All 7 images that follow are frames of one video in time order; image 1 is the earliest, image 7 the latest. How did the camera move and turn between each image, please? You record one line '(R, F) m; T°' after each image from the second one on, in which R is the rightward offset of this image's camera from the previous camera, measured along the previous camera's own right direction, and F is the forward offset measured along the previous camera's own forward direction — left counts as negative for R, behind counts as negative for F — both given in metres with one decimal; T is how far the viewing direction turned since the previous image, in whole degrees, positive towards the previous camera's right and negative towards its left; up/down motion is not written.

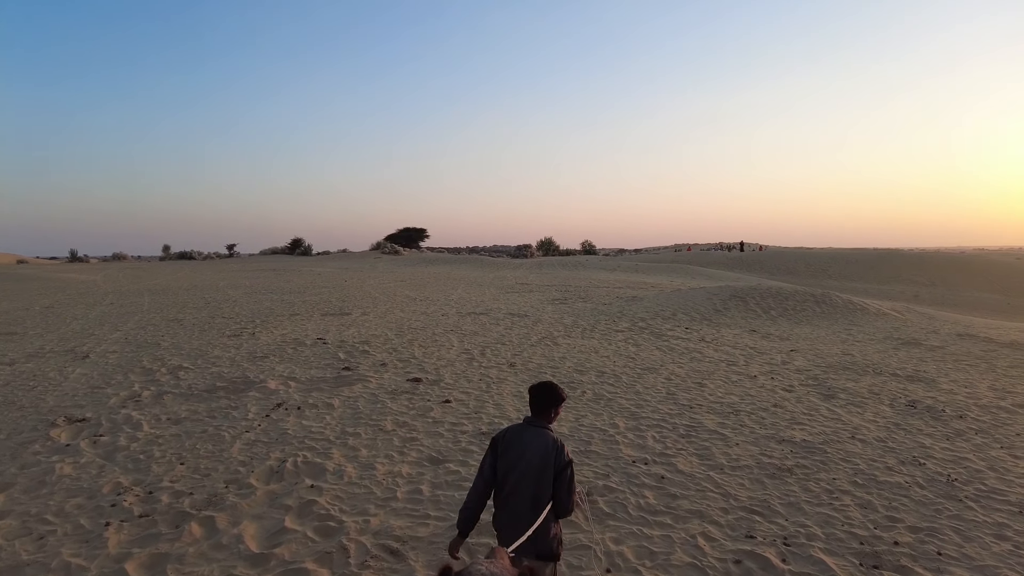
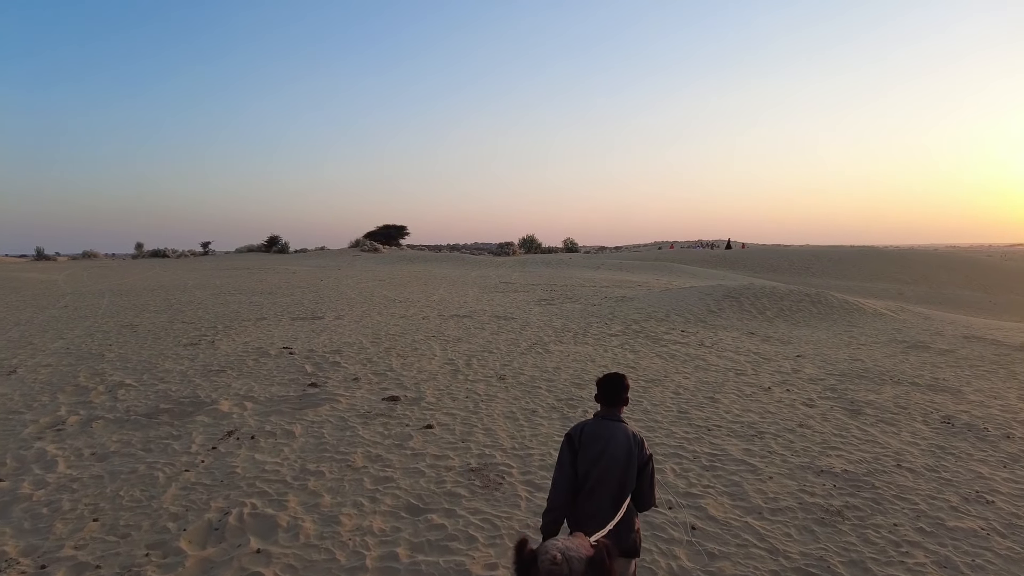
(-0.1, +1.0) m; +2°
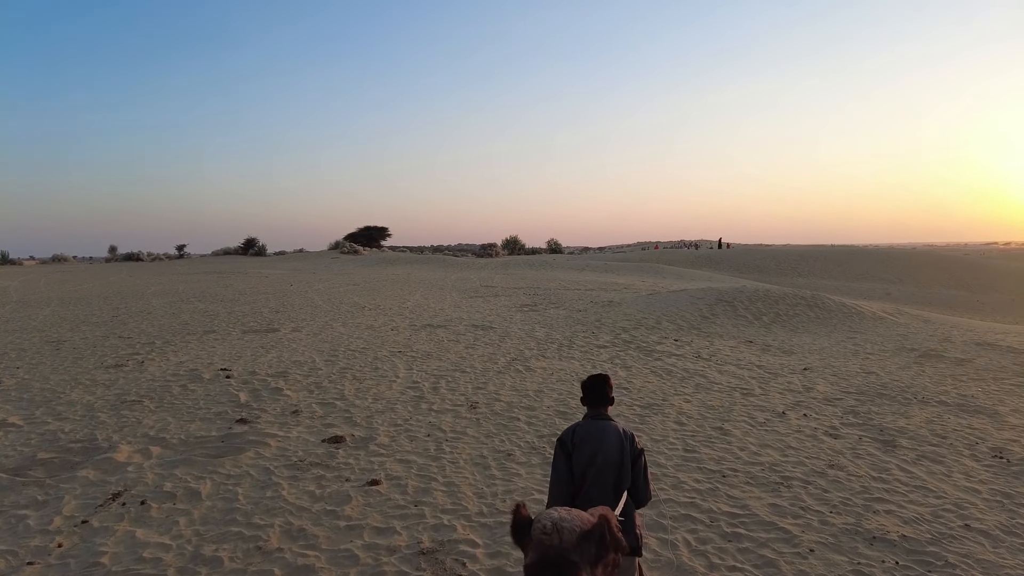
(+0.1, +1.3) m; +1°
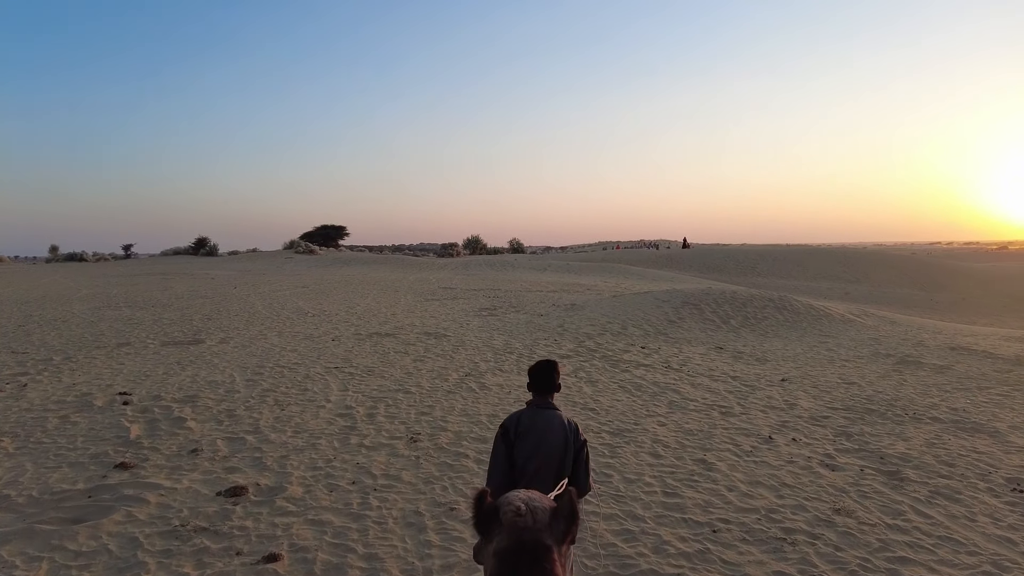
(+0.1, +1.1) m; +3°
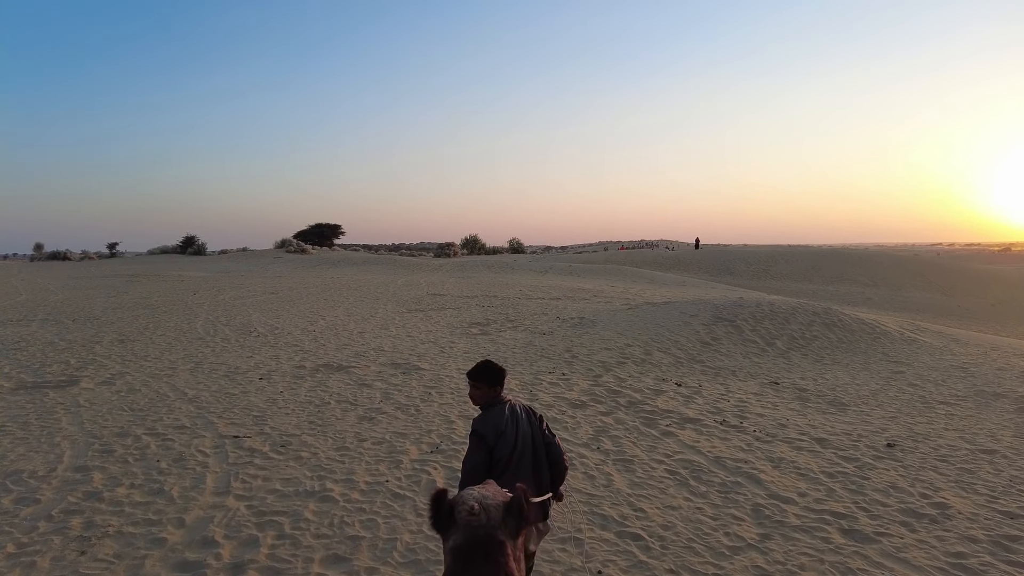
(+0.1, +3.2) m; 0°
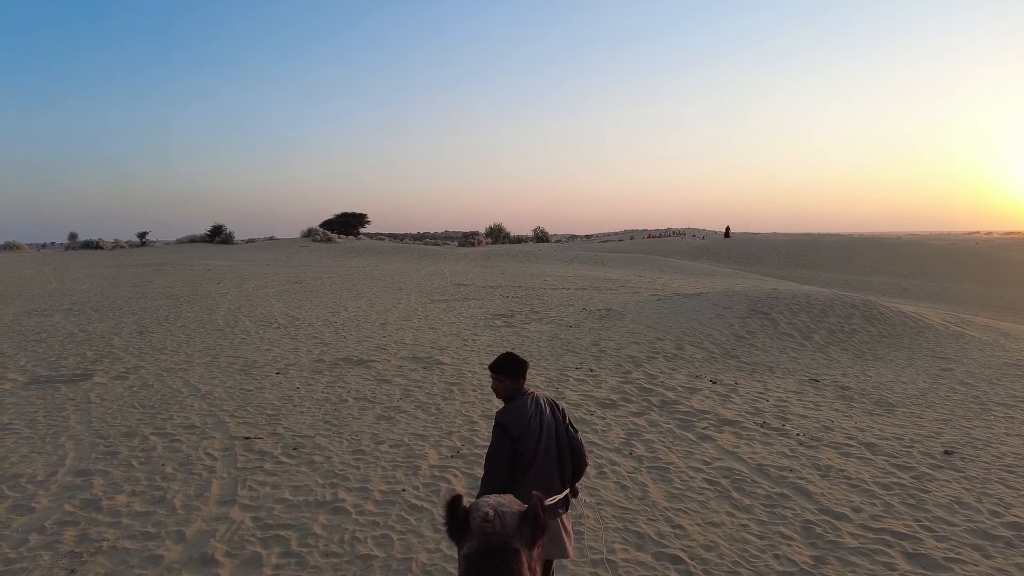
(0.0, +0.4) m; -2°
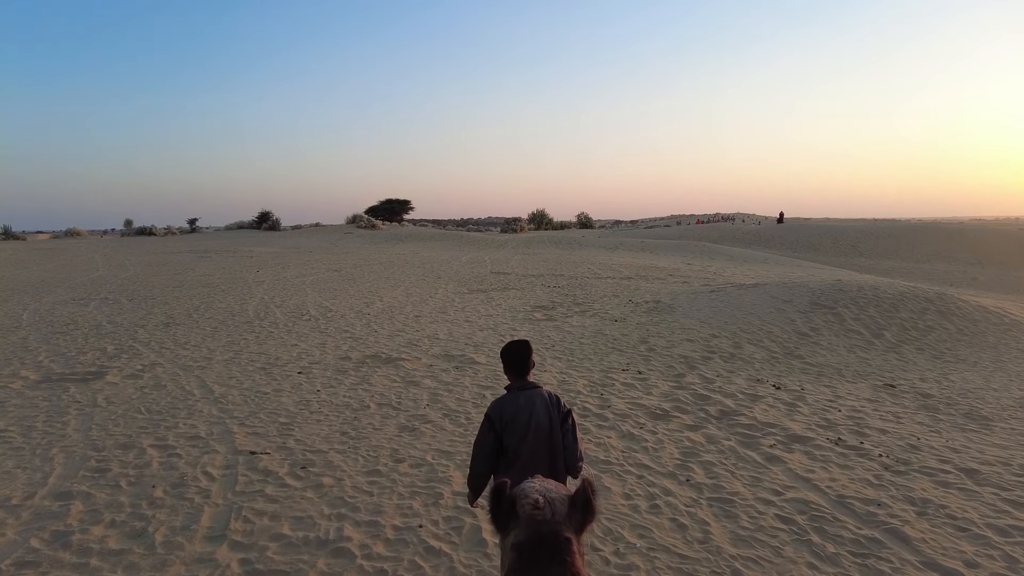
(0.0, +0.8) m; -4°
